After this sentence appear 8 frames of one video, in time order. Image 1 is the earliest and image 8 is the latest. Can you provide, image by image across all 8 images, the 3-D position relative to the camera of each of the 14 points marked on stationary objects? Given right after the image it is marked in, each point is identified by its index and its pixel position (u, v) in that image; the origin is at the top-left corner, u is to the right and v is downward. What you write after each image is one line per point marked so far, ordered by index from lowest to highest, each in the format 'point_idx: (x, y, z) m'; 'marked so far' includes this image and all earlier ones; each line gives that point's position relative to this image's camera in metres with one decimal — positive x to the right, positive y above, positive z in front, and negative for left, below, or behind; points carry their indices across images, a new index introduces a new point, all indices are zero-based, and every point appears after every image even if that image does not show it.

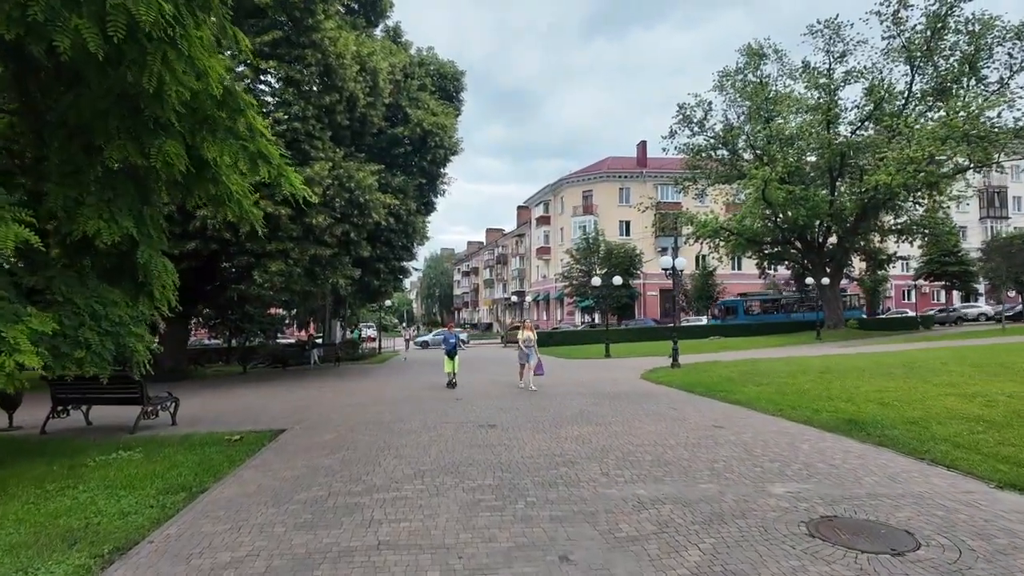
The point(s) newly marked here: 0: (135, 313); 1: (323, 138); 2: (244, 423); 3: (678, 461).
0: (-4.9, -0.3, +8.7) m
1: (-5.3, +4.2, +18.8) m
2: (-4.3, -2.2, +10.6) m
3: (+1.8, -1.9, +7.1) m
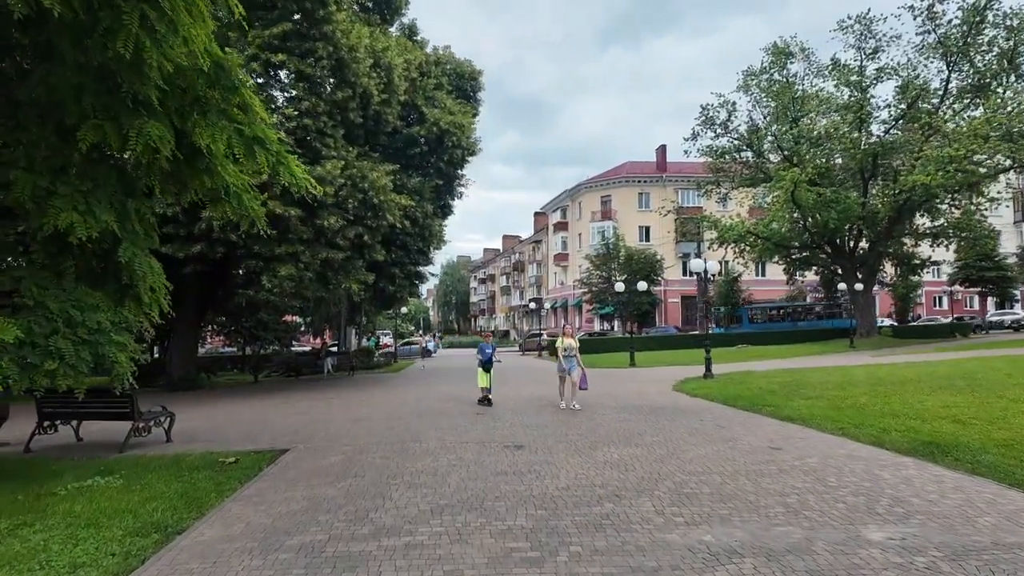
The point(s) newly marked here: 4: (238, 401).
0: (-4.5, -0.3, +7.7) m
1: (-4.7, +4.1, +17.9) m
2: (-3.9, -2.2, +9.7) m
3: (+2.1, -1.9, +6.0) m
4: (-6.9, -2.9, +16.9) m
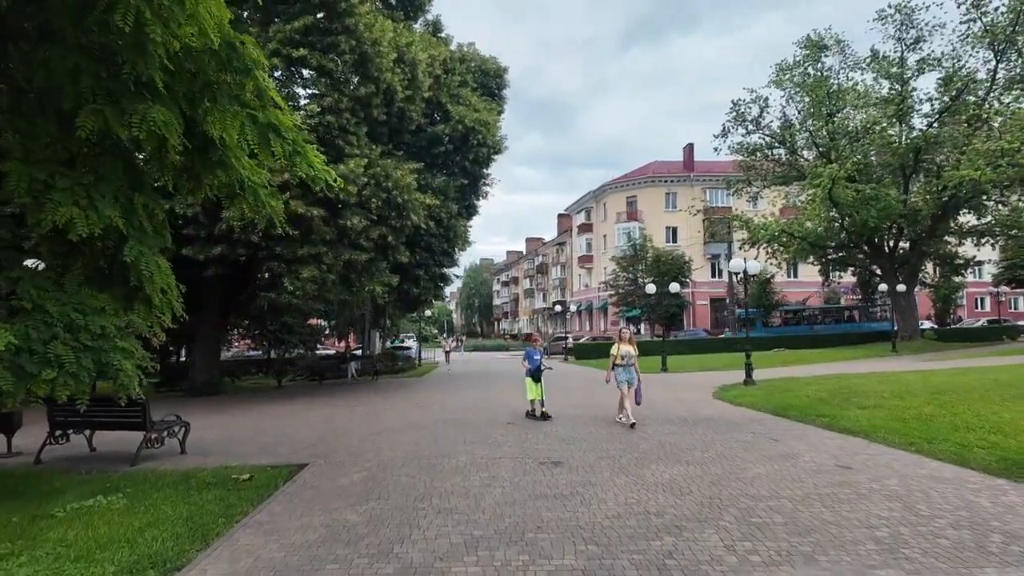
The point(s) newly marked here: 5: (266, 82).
0: (-4.1, -0.4, +7.1) m
1: (-4.0, +4.0, +17.3) m
2: (-3.4, -2.3, +9.0) m
3: (+2.4, -1.9, +5.2) m
4: (-6.2, -2.9, +16.4) m
5: (-2.7, +2.3, +7.4) m
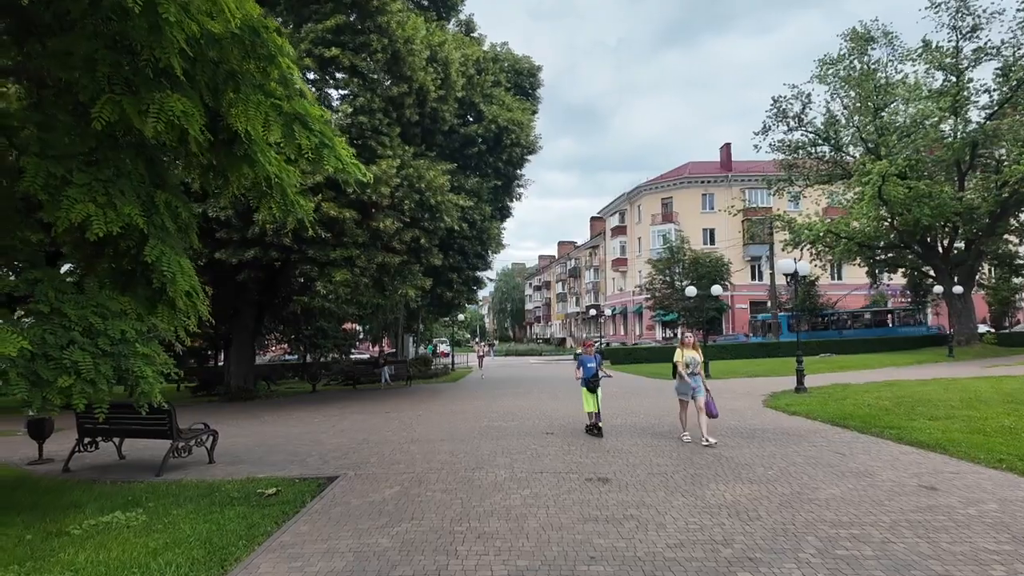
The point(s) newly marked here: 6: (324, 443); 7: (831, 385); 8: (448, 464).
0: (-3.7, -0.4, +6.8) m
1: (-3.1, +3.9, +17.0) m
2: (-2.9, -2.3, +8.6) m
3: (+2.8, -1.8, +4.5) m
4: (-5.3, -3.0, +16.1) m
5: (-2.3, +2.3, +6.9) m
6: (-2.9, -2.4, +10.5) m
7: (+8.8, -2.7, +18.3) m
8: (-0.8, -2.2, +8.2) m
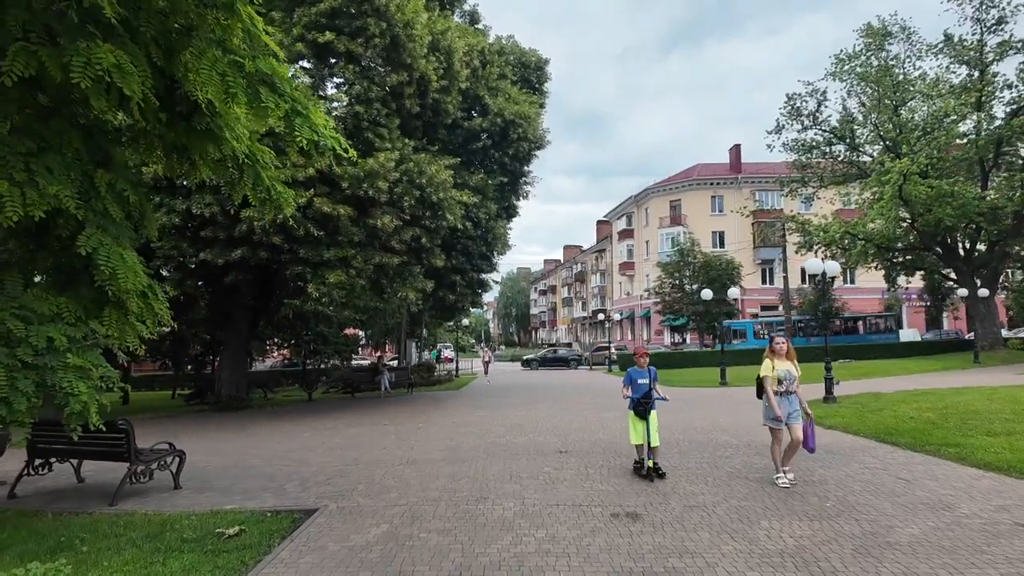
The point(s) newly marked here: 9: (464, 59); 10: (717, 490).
0: (-3.6, -0.4, +5.6) m
1: (-2.9, +3.9, +15.9) m
2: (-2.7, -2.3, +7.5) m
3: (+2.9, -1.8, +3.3) m
4: (-5.1, -3.1, +15.0) m
5: (-2.2, +2.3, +5.8) m
6: (-2.8, -2.4, +9.3) m
7: (+9.0, -2.7, +17.1) m
8: (-0.7, -2.2, +7.0) m
9: (-1.4, +6.5, +19.0) m
10: (+2.3, -2.2, +7.3) m
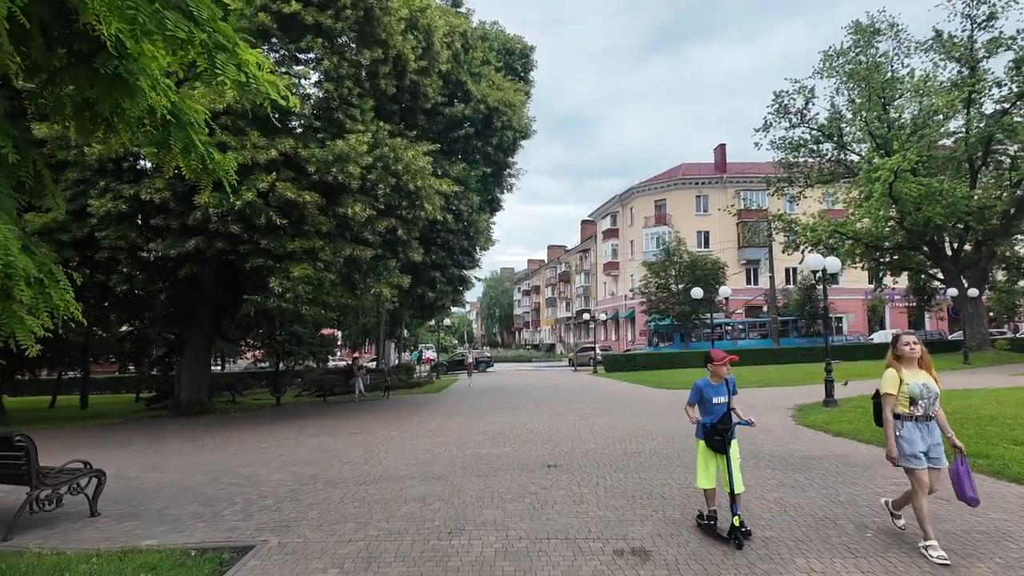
0: (-3.7, -0.3, +4.4) m
1: (-3.3, +4.0, +14.6) m
2: (-2.9, -2.2, +6.2) m
3: (+2.8, -1.7, +2.2) m
4: (-5.5, -3.0, +13.7) m
5: (-2.3, +2.4, +4.6) m
6: (-3.0, -2.3, +8.1) m
7: (+8.5, -2.7, +16.1) m
8: (-0.8, -2.1, +5.8) m
9: (-1.8, +6.6, +17.8) m
10: (+2.1, -2.1, +6.2) m
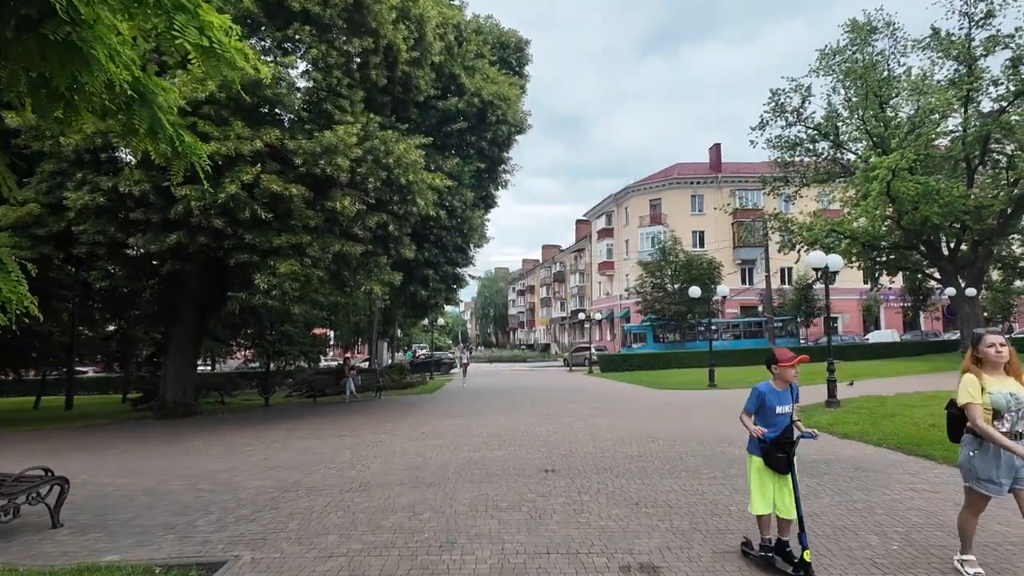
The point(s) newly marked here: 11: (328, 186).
0: (-3.7, -0.2, +3.9) m
1: (-3.4, +4.0, +14.1) m
2: (-3.0, -2.1, +5.7) m
3: (+2.8, -1.6, +1.8) m
4: (-5.6, -2.9, +13.2) m
5: (-2.3, +2.5, +4.1) m
6: (-3.1, -2.3, +7.6) m
7: (+8.4, -2.6, +15.7) m
8: (-0.9, -2.0, +5.4) m
9: (-1.9, +6.6, +17.3) m
10: (+2.0, -2.0, +5.8) m
11: (-3.7, +2.0, +13.5) m
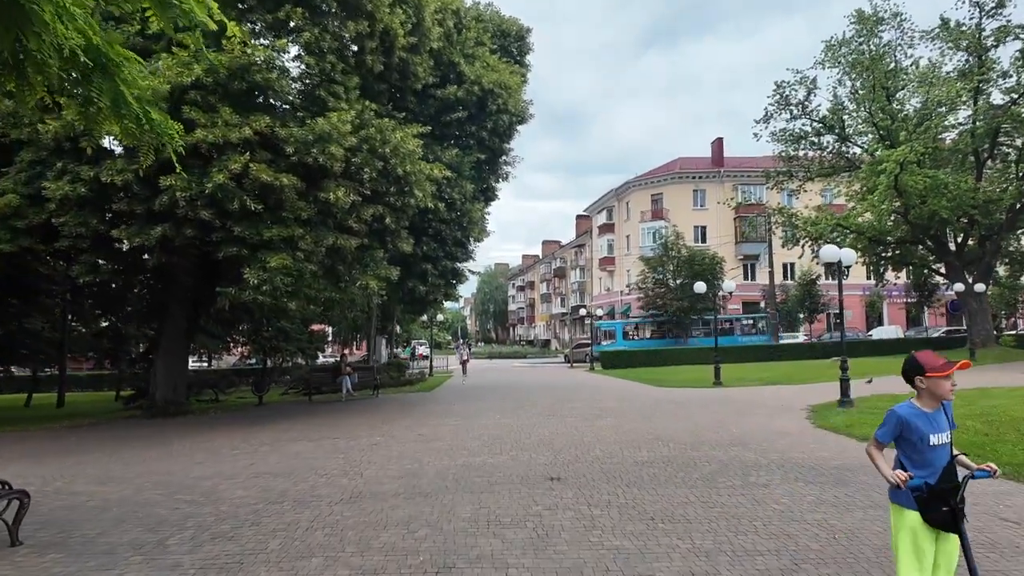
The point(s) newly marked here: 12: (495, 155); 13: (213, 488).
0: (-3.7, -0.2, +3.3) m
1: (-3.4, +4.1, +13.5) m
2: (-2.9, -2.1, +5.2) m
3: (+2.8, -1.6, +1.2) m
4: (-5.5, -2.8, +12.6) m
5: (-2.3, +2.5, +3.5) m
6: (-3.1, -2.2, +7.0) m
7: (+8.4, -2.5, +15.2) m
8: (-0.8, -2.0, +4.8) m
9: (-1.9, +6.8, +16.7) m
10: (+2.1, -2.0, +5.2) m
11: (-3.7, +2.1, +12.9) m
12: (-0.5, +3.9, +19.7) m
13: (-3.5, -2.3, +7.8) m
